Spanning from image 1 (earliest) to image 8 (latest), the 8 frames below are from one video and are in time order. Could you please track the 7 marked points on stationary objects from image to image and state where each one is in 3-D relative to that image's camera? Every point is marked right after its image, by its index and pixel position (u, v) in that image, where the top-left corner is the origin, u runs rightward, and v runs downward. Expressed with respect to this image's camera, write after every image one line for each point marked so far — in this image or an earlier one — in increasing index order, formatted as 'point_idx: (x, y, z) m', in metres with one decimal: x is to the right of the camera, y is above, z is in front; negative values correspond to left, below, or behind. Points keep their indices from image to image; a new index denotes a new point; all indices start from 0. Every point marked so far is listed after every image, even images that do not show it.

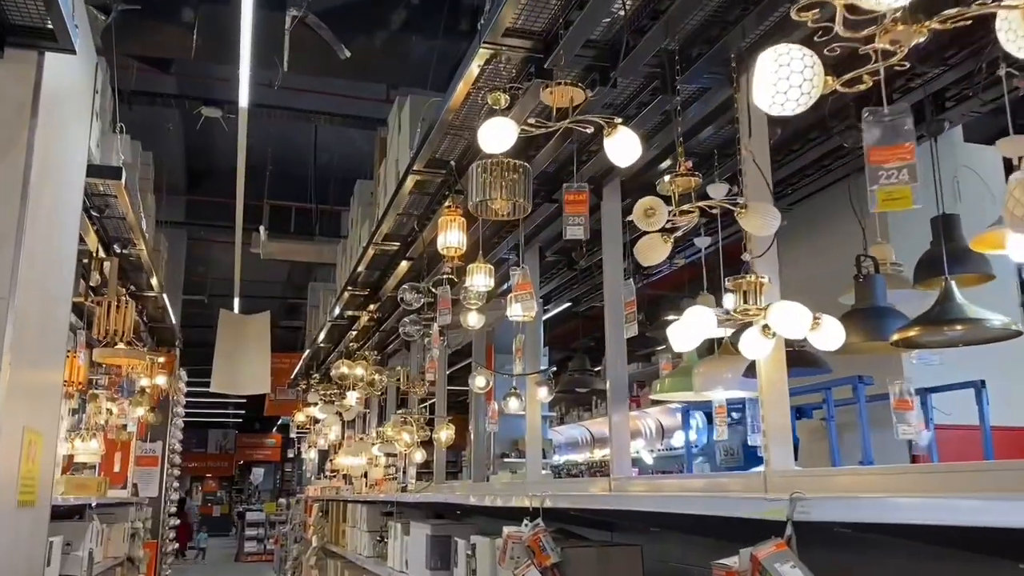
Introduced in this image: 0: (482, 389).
0: (-0.2, -0.7, +6.3) m
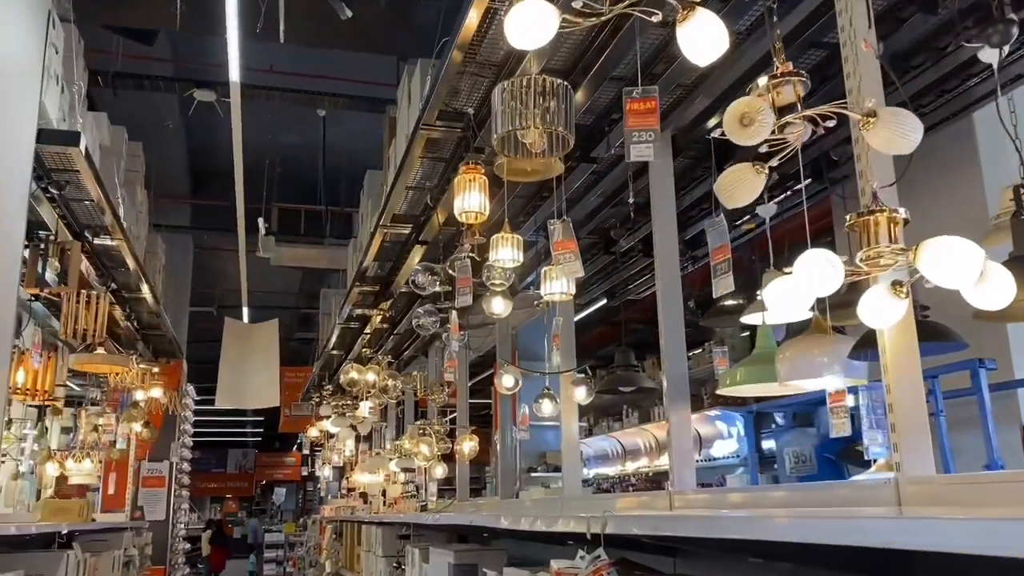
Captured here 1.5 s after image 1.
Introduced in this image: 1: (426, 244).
0: (0.0, -0.6, +5.4) m
1: (-0.6, +0.3, +6.2) m
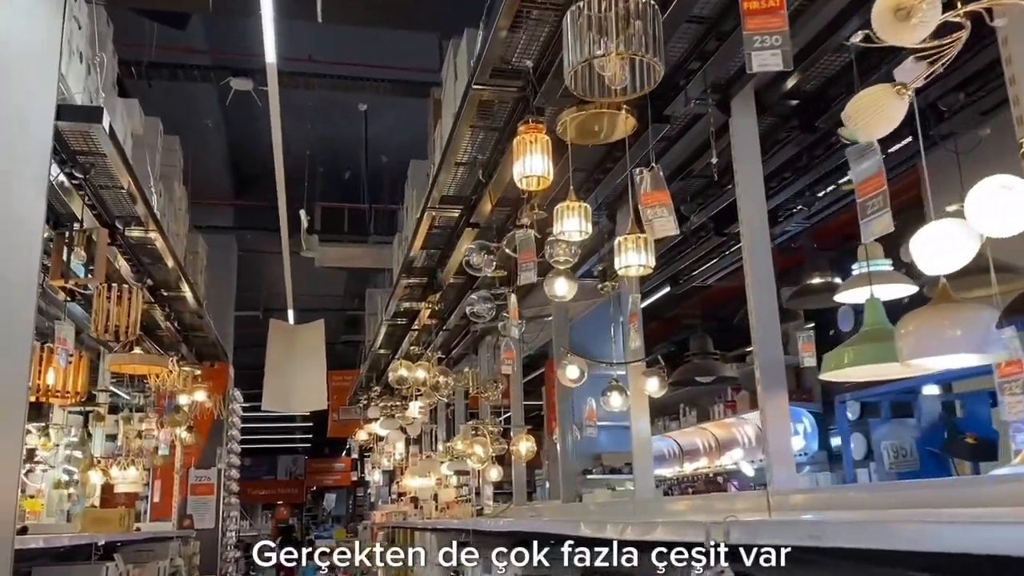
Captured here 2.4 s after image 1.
0: (+0.4, -0.5, +4.9) m
1: (-0.2, +0.4, +5.8) m
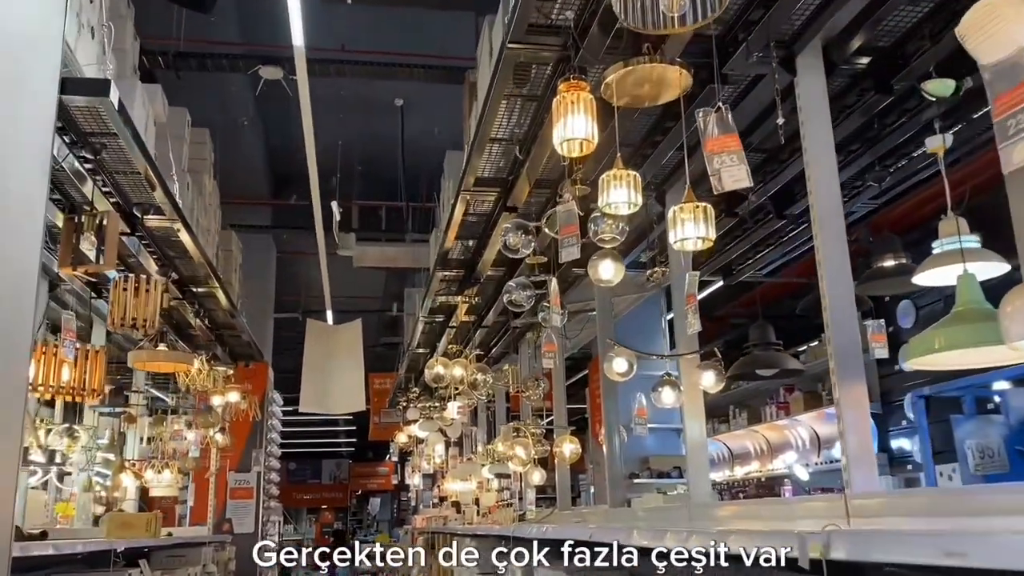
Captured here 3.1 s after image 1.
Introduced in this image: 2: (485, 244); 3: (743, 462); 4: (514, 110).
0: (+0.6, -0.5, +4.5) m
1: (0.0, +0.5, +5.4) m
2: (-0.2, +0.3, +6.2) m
3: (+3.4, -2.5, +12.4) m
4: (0.0, +0.9, +4.2) m
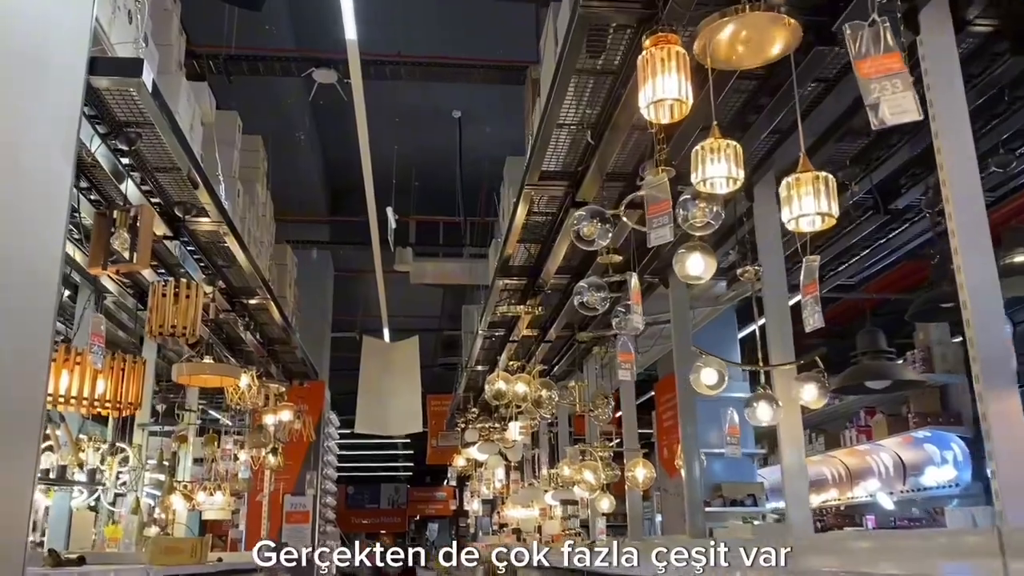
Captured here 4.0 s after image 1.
0: (+0.9, -0.5, +4.0) m
1: (+0.4, +0.4, +4.9) m
2: (+0.3, +0.3, +5.8) m
3: (+4.2, -2.7, +11.6) m
4: (+0.3, +0.9, +3.7) m
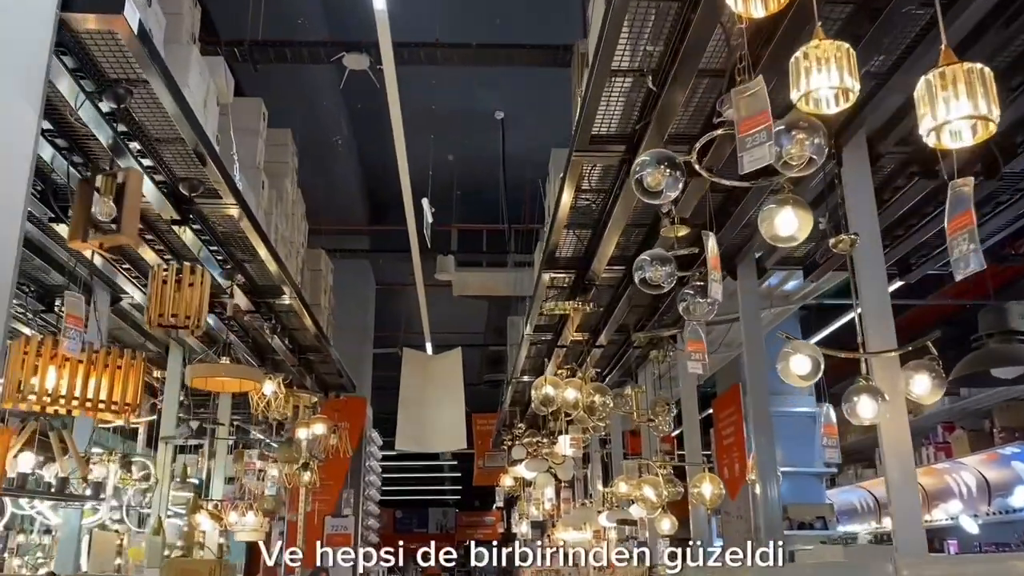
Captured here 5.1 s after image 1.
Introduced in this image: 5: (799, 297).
0: (+1.1, -0.3, +3.3) m
1: (+0.7, +0.5, +4.3) m
2: (+0.5, +0.3, +5.1) m
3: (+4.9, -2.8, +10.7) m
4: (+0.5, +1.0, +3.1) m
5: (+2.1, -0.1, +6.2) m
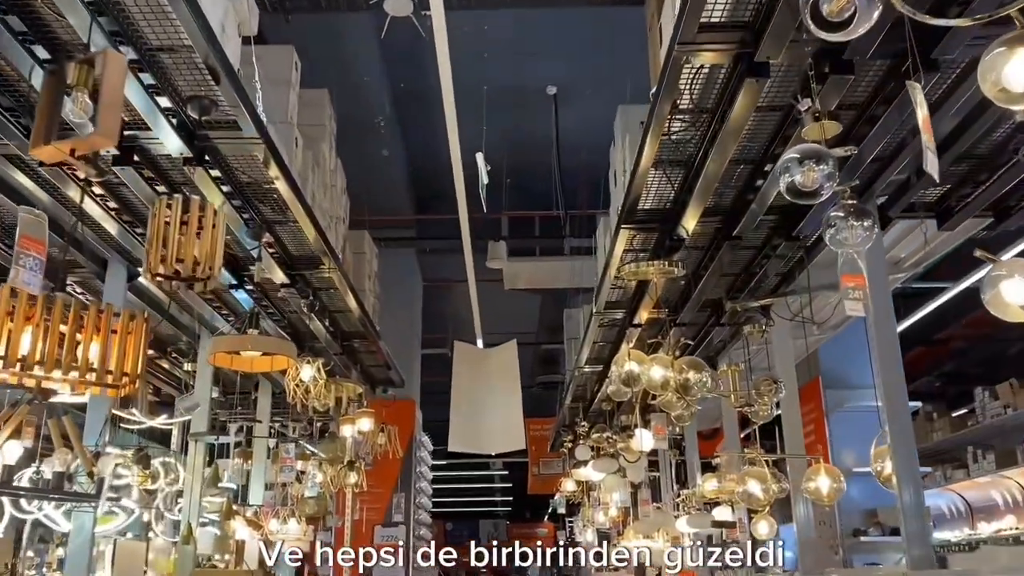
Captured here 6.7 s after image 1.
0: (+1.4, -0.1, +2.4) m
1: (+1.0, +0.8, +3.4) m
2: (+0.9, +0.6, +4.3) m
3: (+5.6, -2.5, +9.6) m
4: (+0.8, +1.3, +2.3) m
5: (+2.5, +0.2, +5.3) m
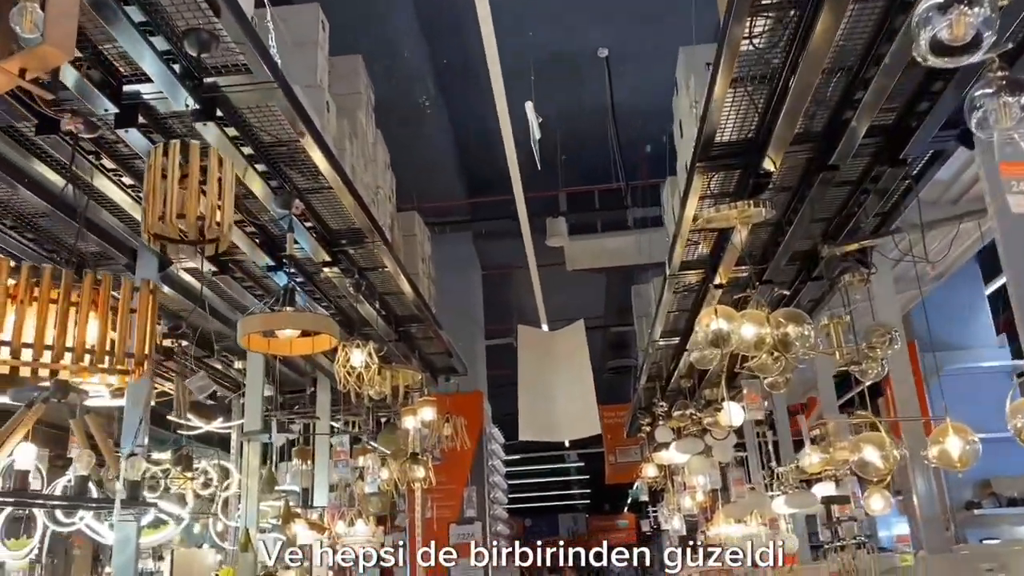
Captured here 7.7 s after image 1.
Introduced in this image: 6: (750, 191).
0: (+1.6, +0.2, +1.8) m
1: (+1.1, +1.1, +2.8) m
2: (+1.2, +0.8, +3.7) m
3: (+6.4, -1.9, +8.6) m
4: (+0.8, +1.5, +1.7) m
5: (+2.8, +0.6, +4.5) m
6: (+1.2, +0.5, +4.5) m
